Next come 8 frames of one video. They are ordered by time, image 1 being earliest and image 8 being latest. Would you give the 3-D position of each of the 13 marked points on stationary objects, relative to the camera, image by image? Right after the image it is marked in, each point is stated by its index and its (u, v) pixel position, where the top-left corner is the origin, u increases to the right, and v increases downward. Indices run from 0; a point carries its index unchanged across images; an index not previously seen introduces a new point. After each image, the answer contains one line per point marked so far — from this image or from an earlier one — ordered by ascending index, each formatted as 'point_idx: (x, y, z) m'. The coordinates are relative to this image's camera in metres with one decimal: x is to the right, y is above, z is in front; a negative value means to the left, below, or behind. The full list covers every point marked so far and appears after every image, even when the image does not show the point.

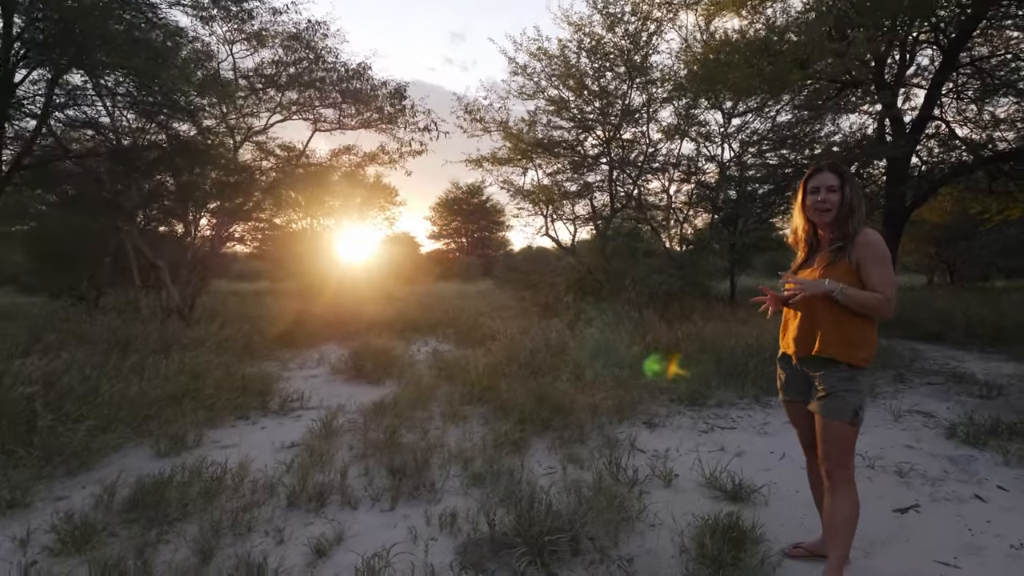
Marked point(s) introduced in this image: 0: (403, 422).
0: (-1.0, -1.2, +5.4) m
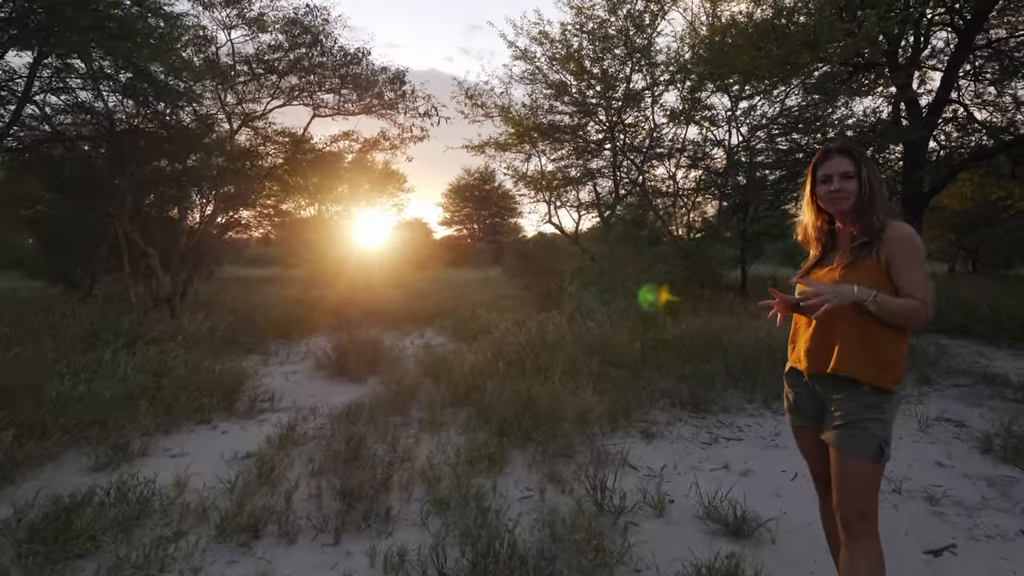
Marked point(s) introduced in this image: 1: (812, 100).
0: (-1.1, -1.1, +5.0) m
1: (+4.7, +3.0, +9.7) m
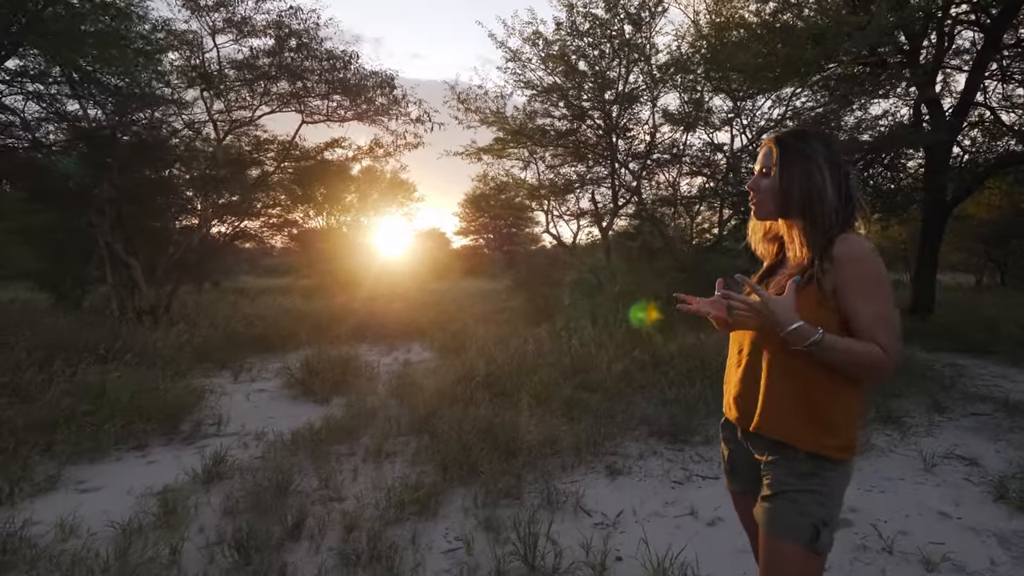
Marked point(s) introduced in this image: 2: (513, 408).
0: (-1.5, -1.2, +4.5) m
1: (+4.5, +2.7, +9.1) m
2: (0.0, -1.0, +5.1) m
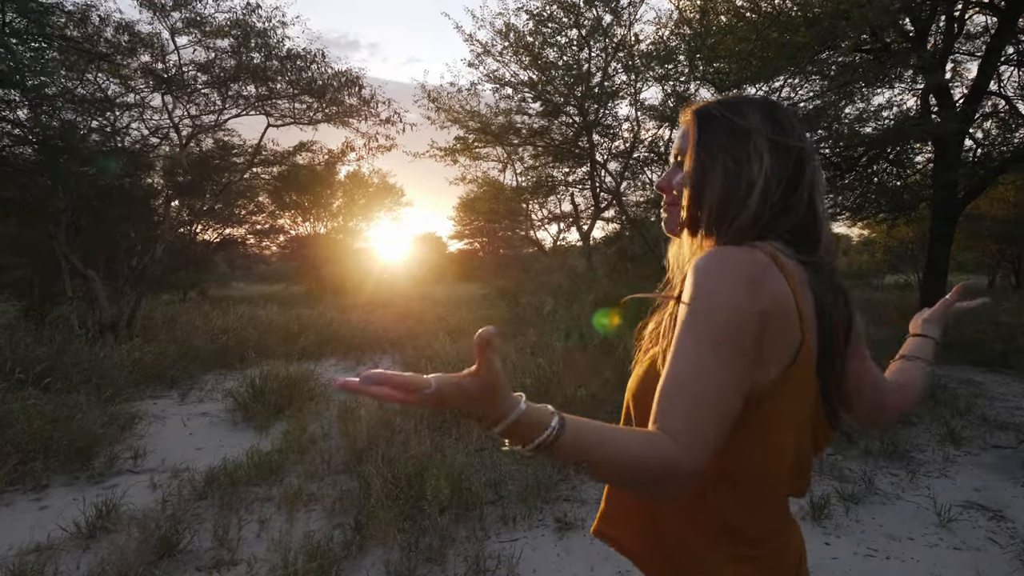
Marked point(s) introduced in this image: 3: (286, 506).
0: (-1.9, -1.4, +4.0) m
1: (+4.1, +2.6, +8.6) m
2: (-0.4, -1.2, +4.5) m
3: (-1.4, -1.4, +3.9) m
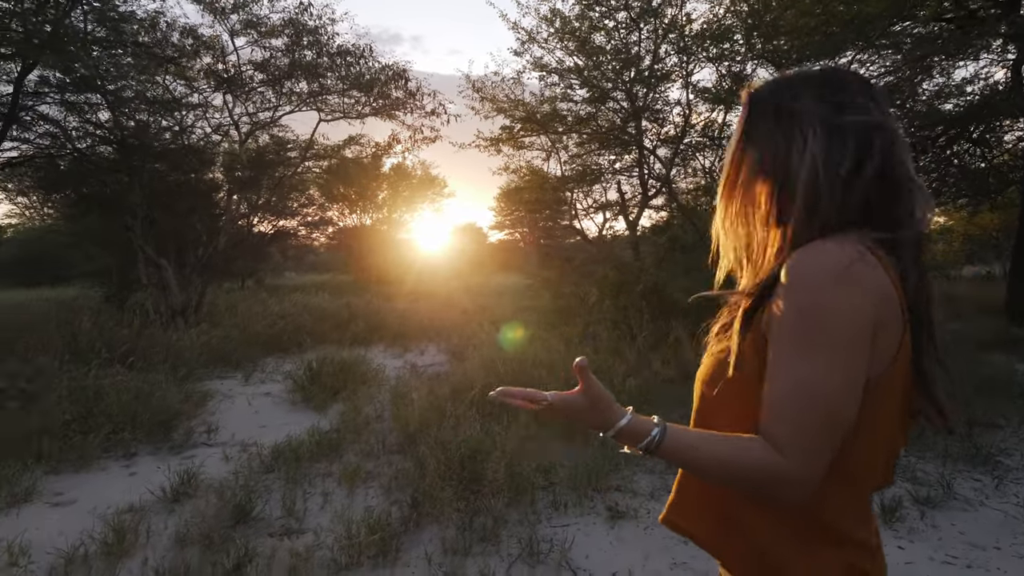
0: (-1.6, -1.3, +4.2) m
1: (+4.7, +2.7, +8.4) m
2: (0.0, -1.1, +4.7) m
3: (-1.1, -1.3, +4.1) m
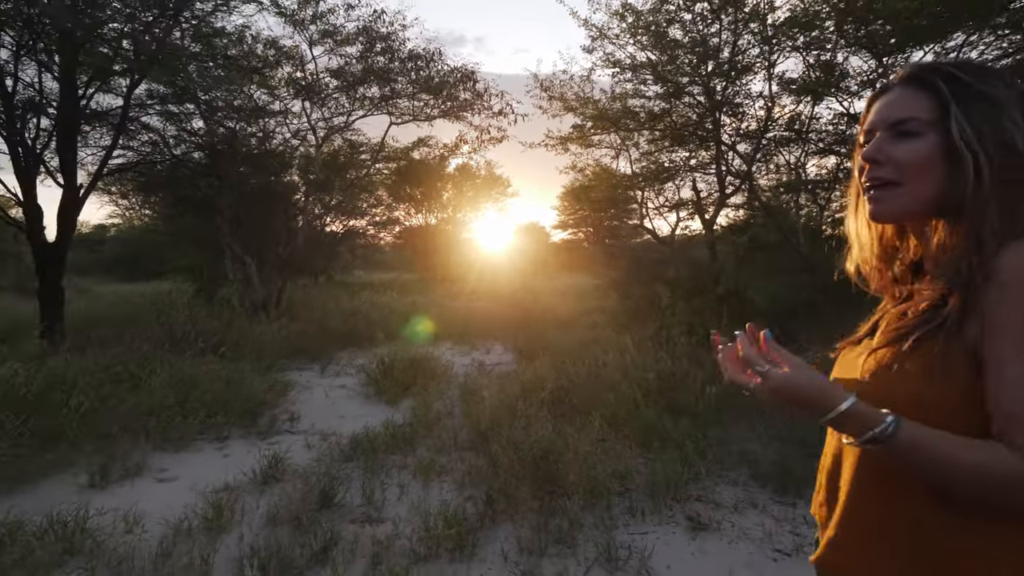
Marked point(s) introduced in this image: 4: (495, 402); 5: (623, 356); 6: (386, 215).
0: (-1.1, -1.3, +4.4) m
1: (+5.6, +2.7, +7.9) m
2: (+0.5, -1.1, +4.7) m
3: (-0.6, -1.3, +4.2) m
4: (-0.1, -1.0, +5.3) m
5: (+1.1, -0.7, +6.5) m
6: (-3.5, +2.0, +17.2) m
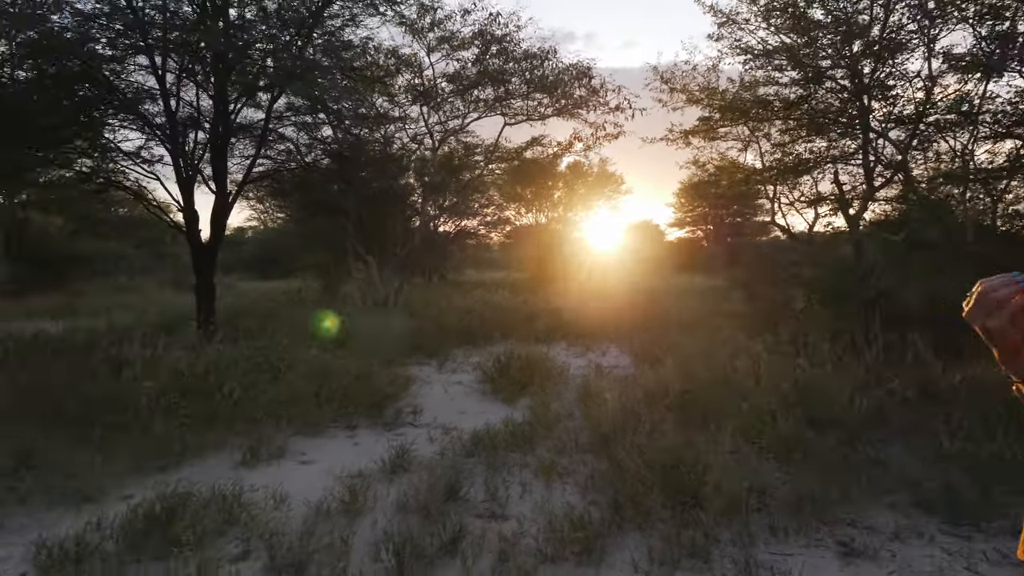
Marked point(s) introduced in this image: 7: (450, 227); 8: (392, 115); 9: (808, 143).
0: (-0.2, -1.3, +4.4) m
1: (+7.0, +2.6, +6.7) m
2: (+1.4, -1.1, +4.4) m
3: (+0.2, -1.3, +4.1) m
4: (+0.9, -1.0, +5.2) m
5: (+2.3, -0.7, +6.1) m
6: (-0.4, +2.1, +17.5) m
7: (-1.5, +1.4, +14.4) m
8: (-2.0, +3.0, +10.5) m
9: (+4.5, +2.2, +9.6) m
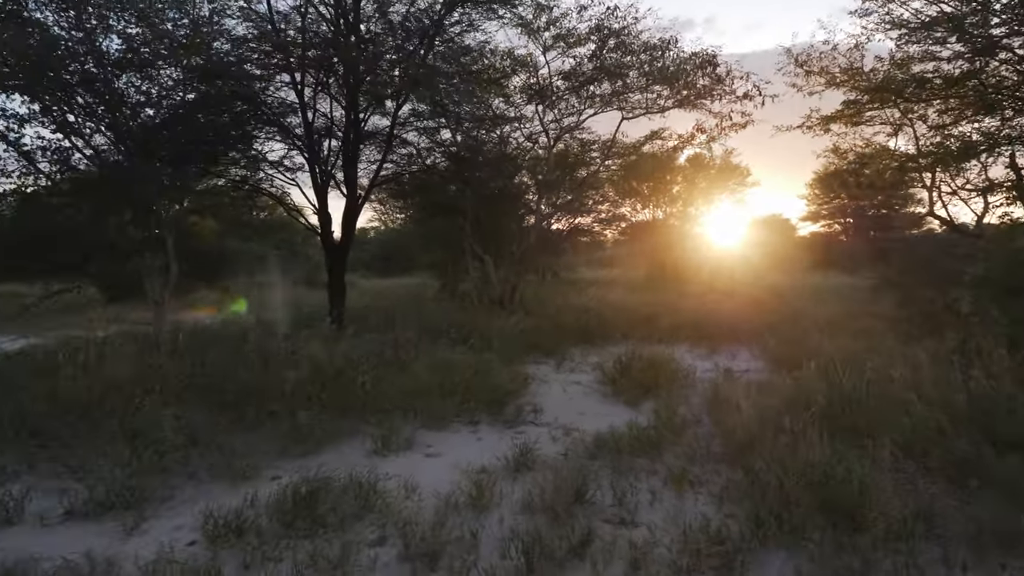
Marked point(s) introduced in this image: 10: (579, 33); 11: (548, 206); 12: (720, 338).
0: (+0.7, -1.3, +4.3) m
1: (+8.2, +2.6, +5.3) m
2: (+2.2, -1.1, +4.0) m
3: (+1.0, -1.3, +4.0) m
4: (+1.9, -1.0, +4.9) m
5: (+3.4, -0.7, +5.5) m
6: (+2.9, +2.1, +17.2) m
7: (+1.3, +1.5, +14.4) m
8: (0.0, +3.0, +10.6) m
9: (+6.2, +2.2, +8.5) m
10: (+1.2, +4.5, +10.7) m
11: (+0.8, +1.5, +11.5) m
12: (+3.3, -0.8, +9.9) m
